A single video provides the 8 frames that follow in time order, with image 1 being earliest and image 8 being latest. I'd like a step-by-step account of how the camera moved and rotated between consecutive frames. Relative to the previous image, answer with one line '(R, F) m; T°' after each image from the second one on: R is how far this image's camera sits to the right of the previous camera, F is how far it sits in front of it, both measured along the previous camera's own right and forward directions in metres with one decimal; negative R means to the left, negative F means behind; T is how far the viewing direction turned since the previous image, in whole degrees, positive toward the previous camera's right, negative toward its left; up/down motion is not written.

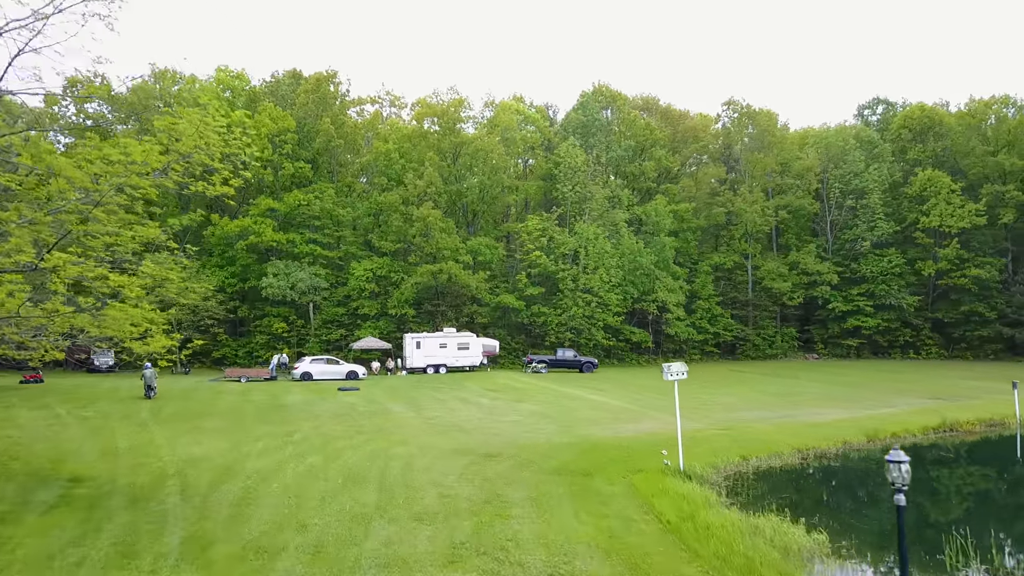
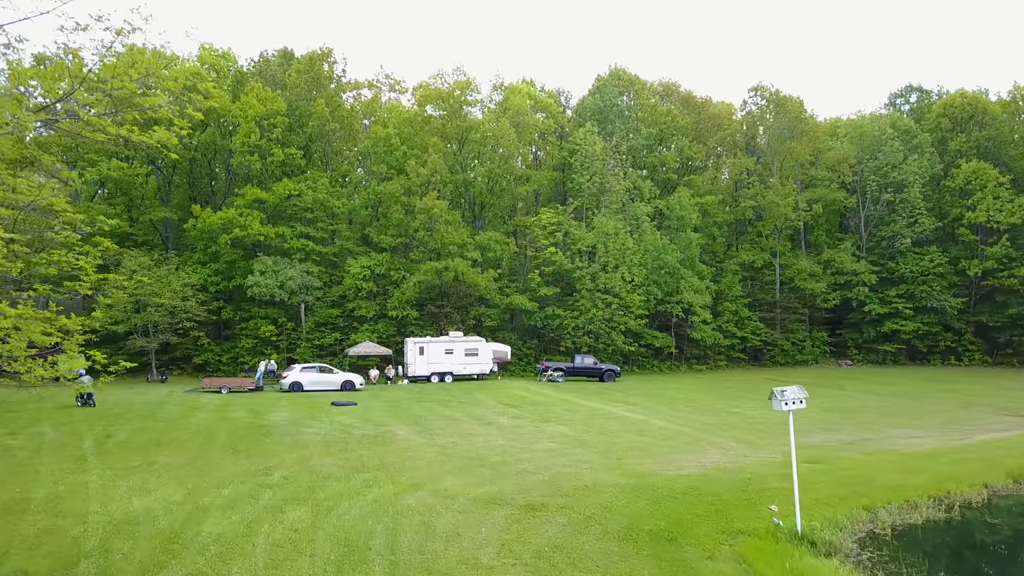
(-0.9, +4.2) m; 0°
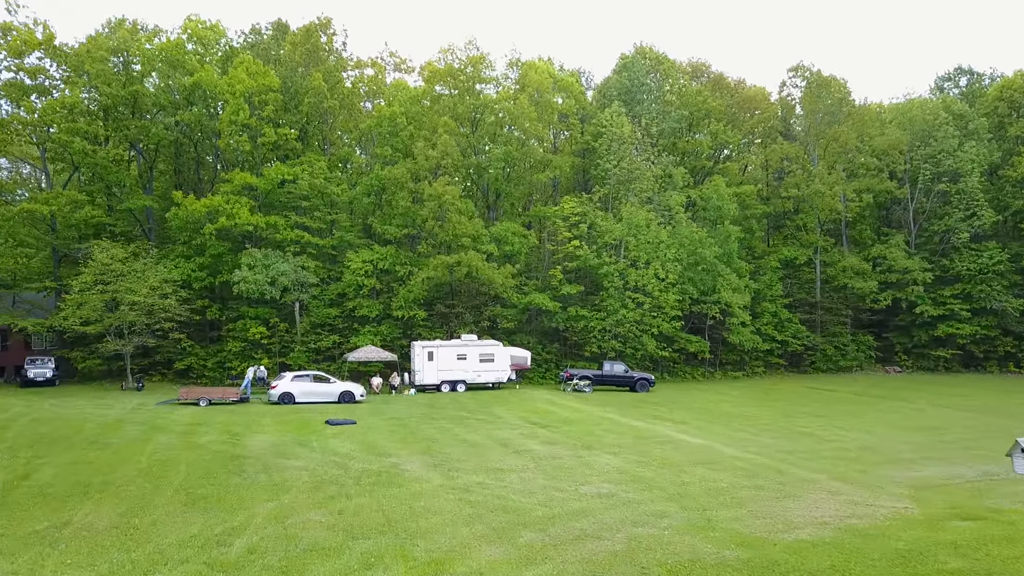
(-0.8, +4.3) m; 0°
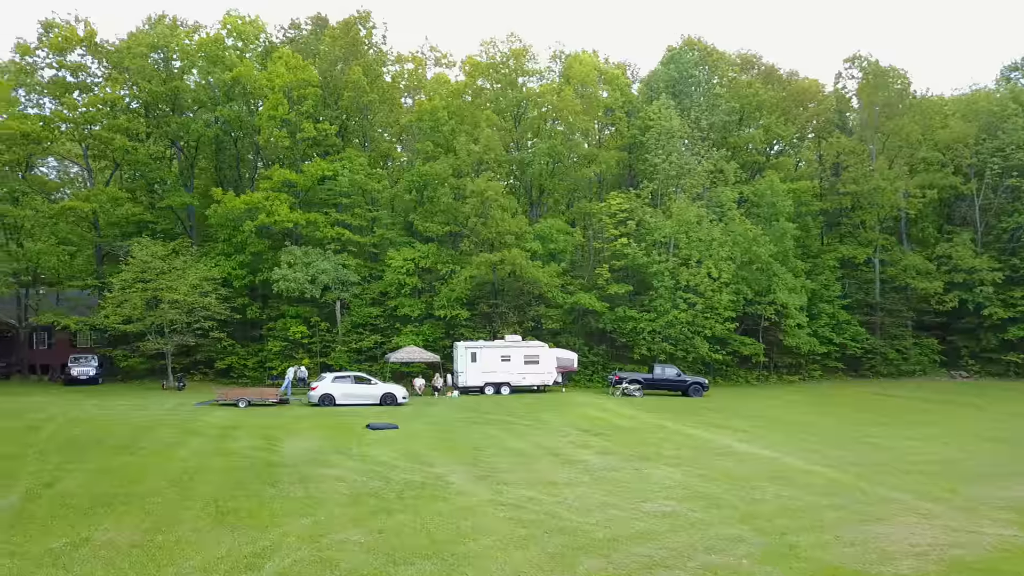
(-0.2, +1.2) m; -3°
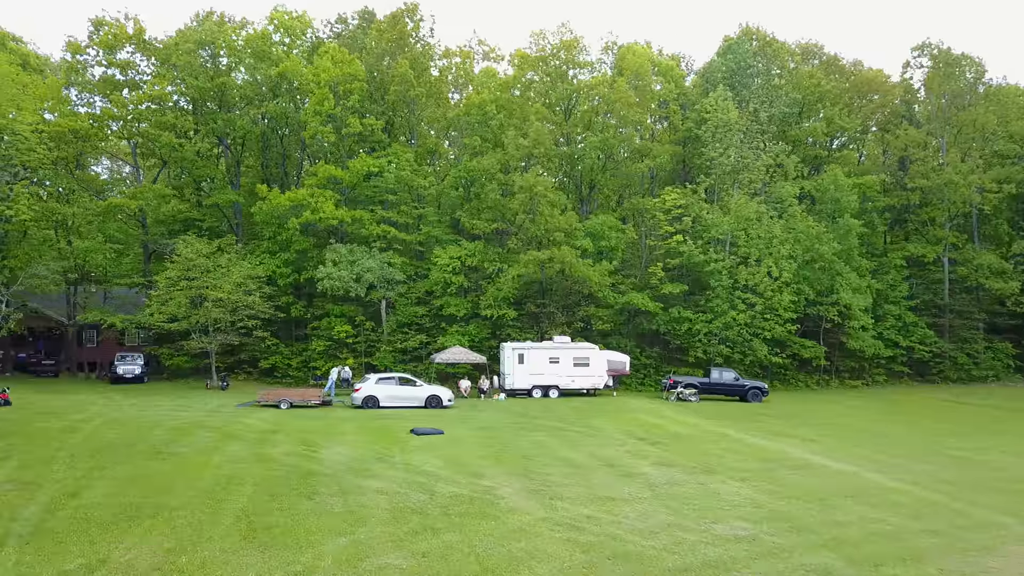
(-0.2, +1.2) m; -3°
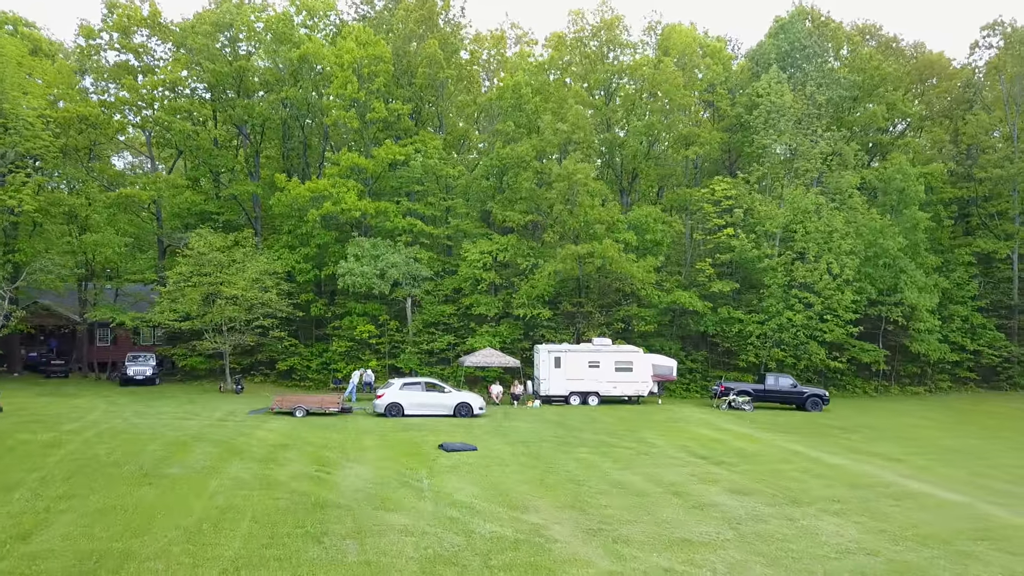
(-0.4, +2.5) m; -2°
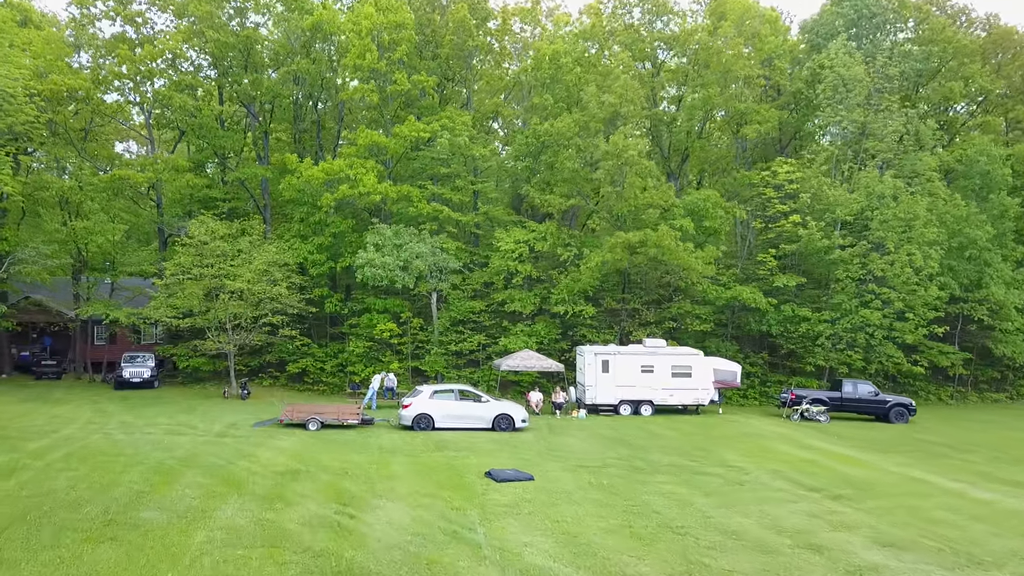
(-0.9, +3.4) m; -1°
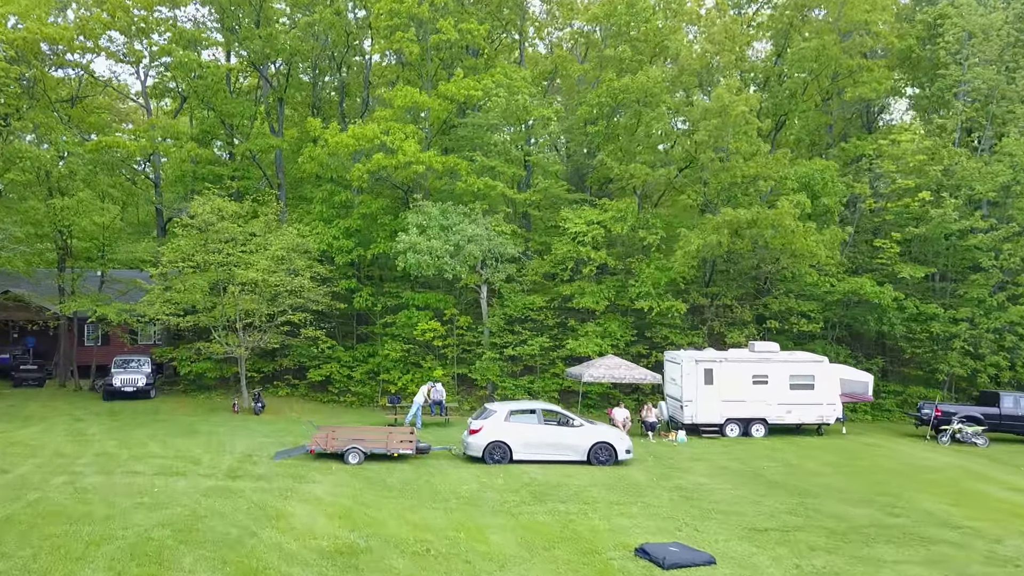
(-1.9, +4.9) m; 0°
